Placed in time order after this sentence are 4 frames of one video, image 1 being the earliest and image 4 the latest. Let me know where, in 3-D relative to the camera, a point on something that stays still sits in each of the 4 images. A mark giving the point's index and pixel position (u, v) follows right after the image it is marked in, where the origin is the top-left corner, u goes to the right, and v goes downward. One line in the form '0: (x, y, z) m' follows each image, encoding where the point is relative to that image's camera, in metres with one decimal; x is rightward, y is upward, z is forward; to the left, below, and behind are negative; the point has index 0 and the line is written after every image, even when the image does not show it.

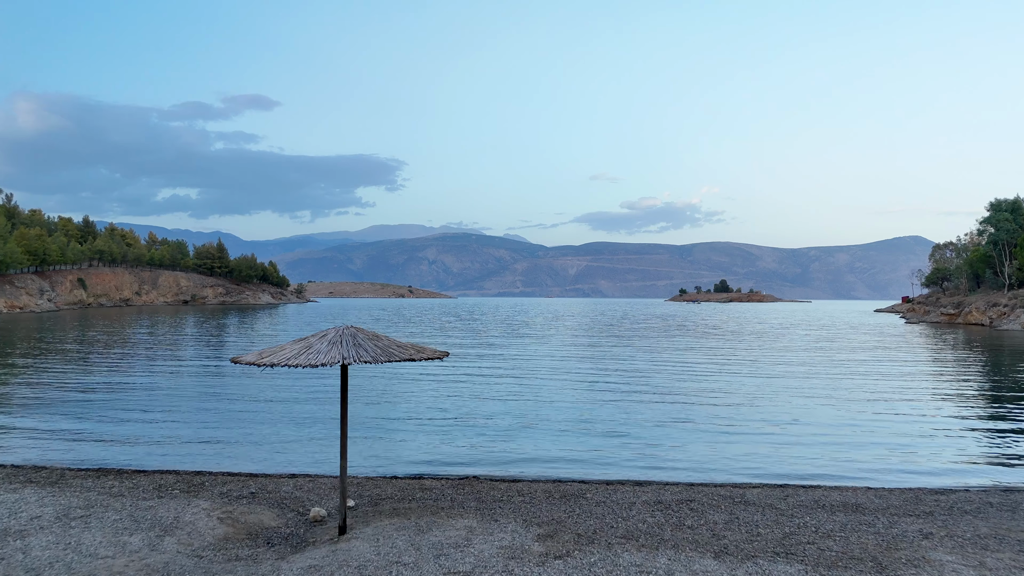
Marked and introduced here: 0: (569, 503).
0: (+0.9, -3.6, +10.3) m
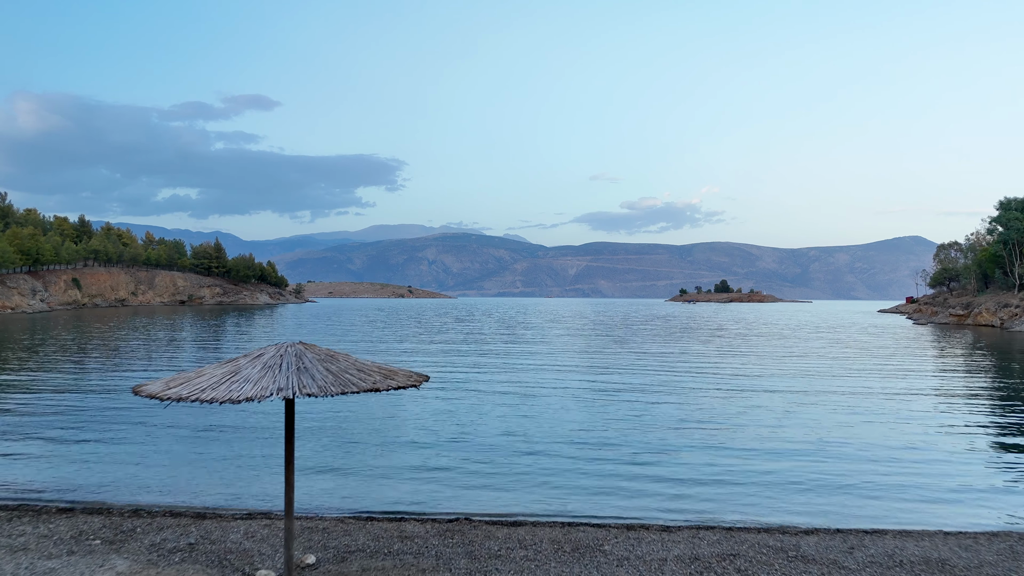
0: (+0.9, -3.6, +8.7) m
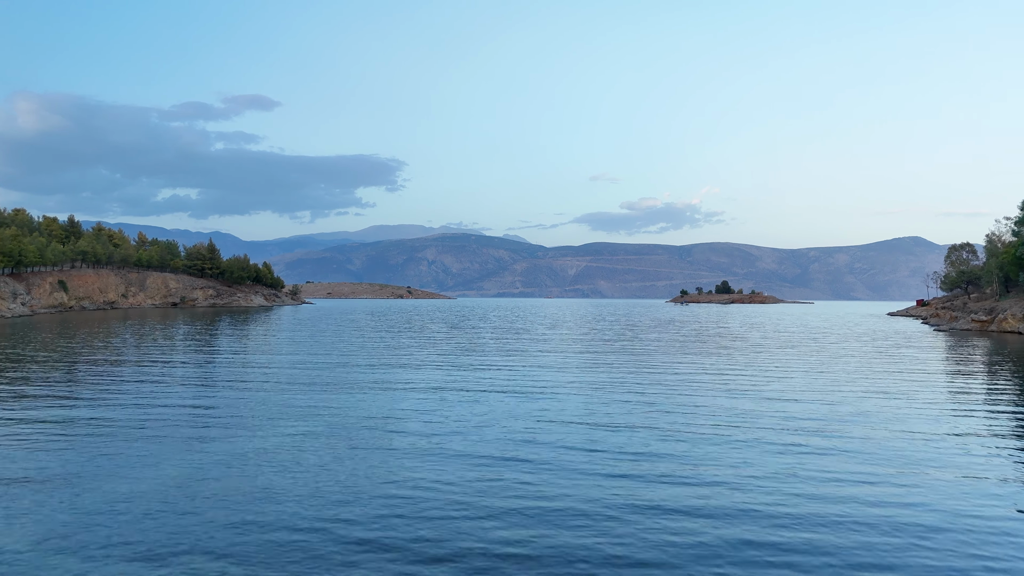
0: (+1.0, -4.0, +4.8) m
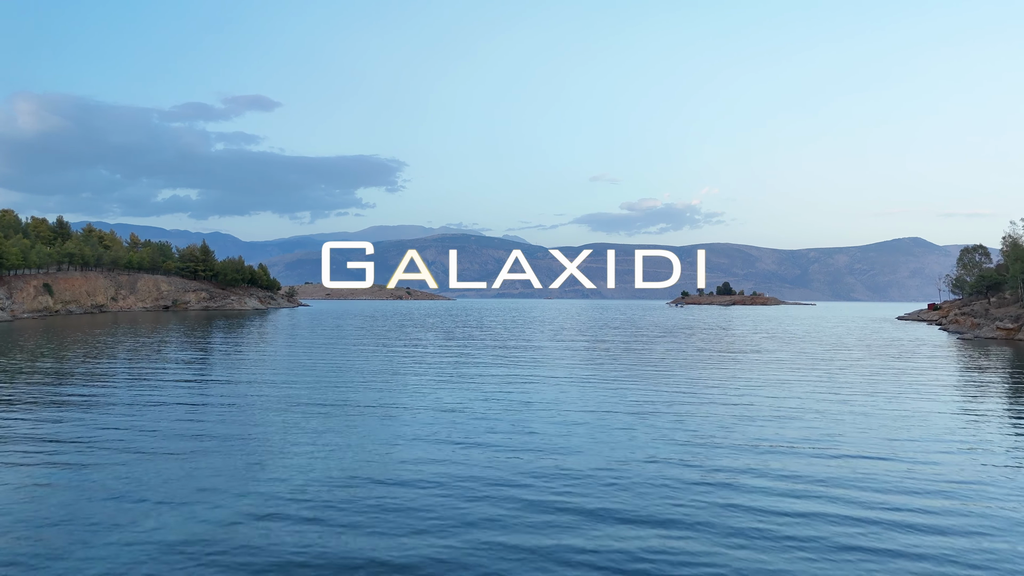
0: (+1.0, -4.6, +0.8) m
